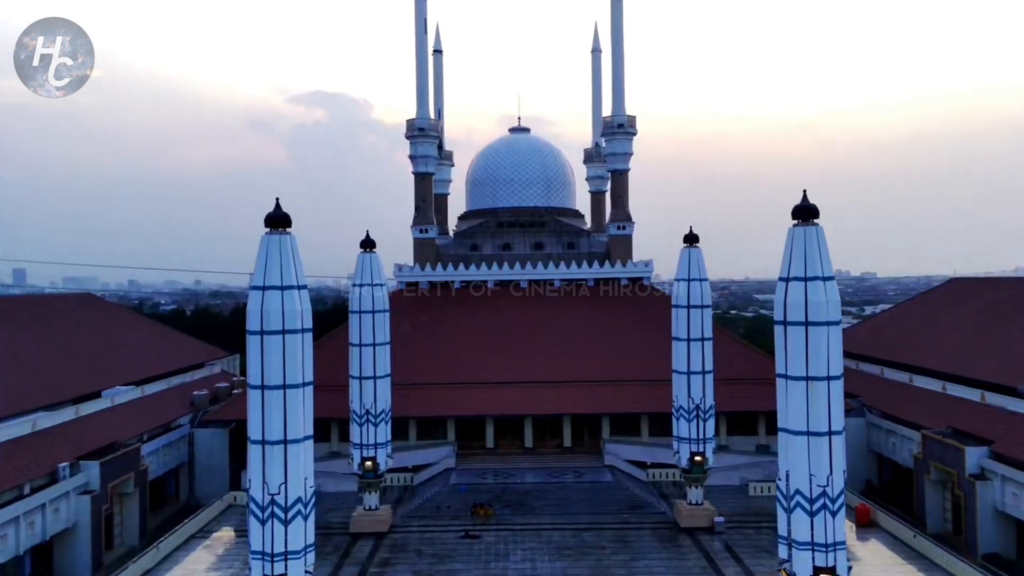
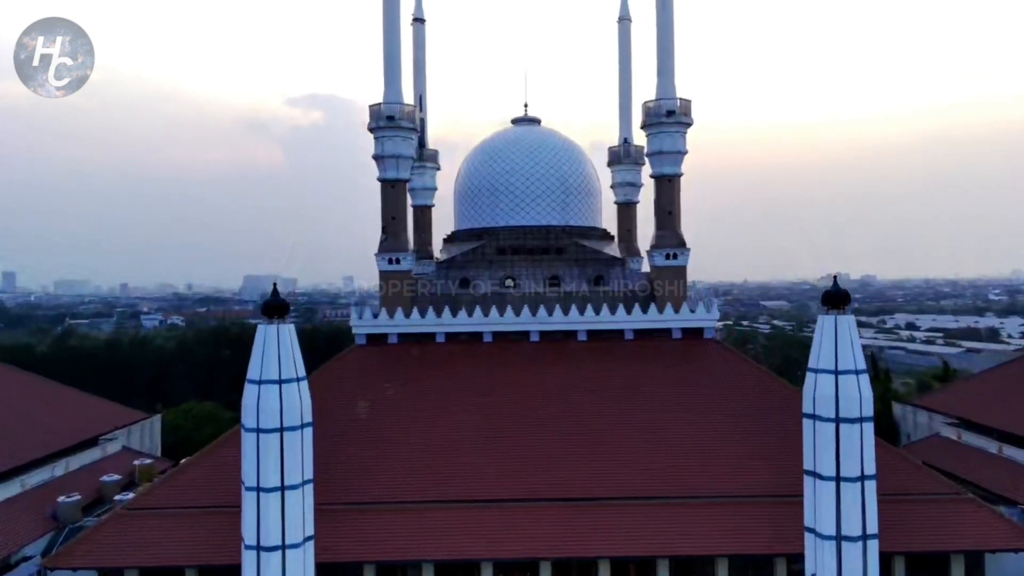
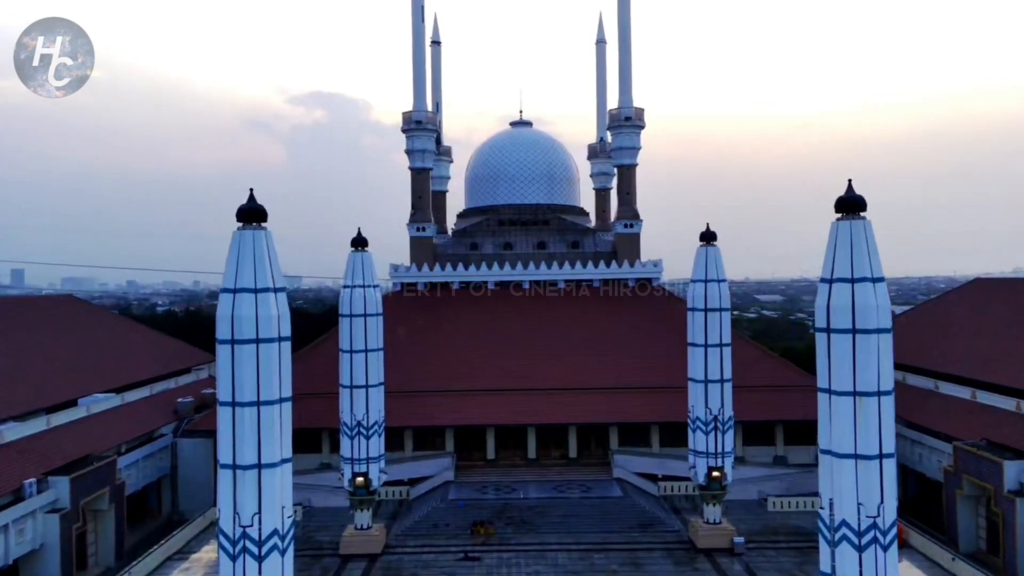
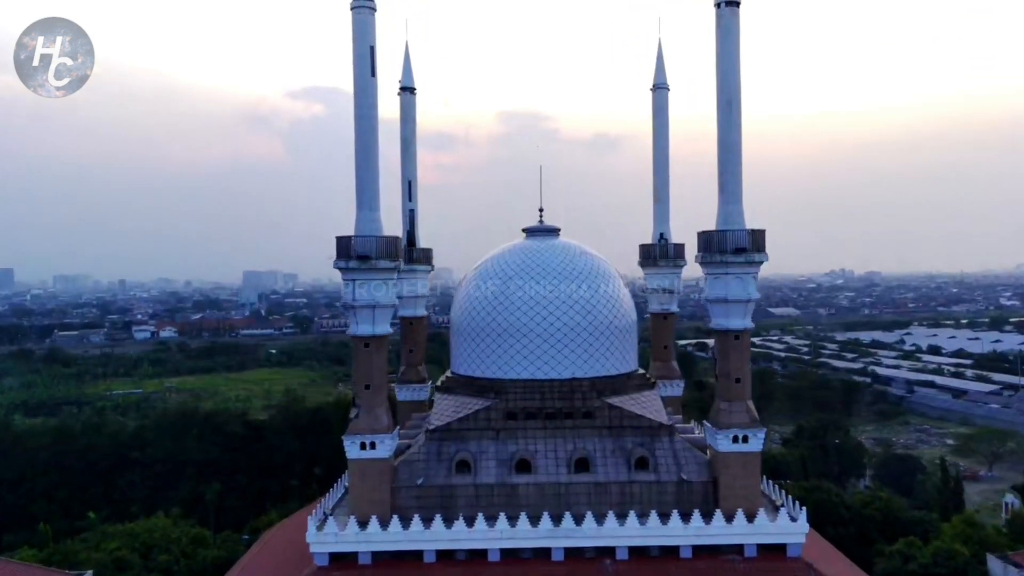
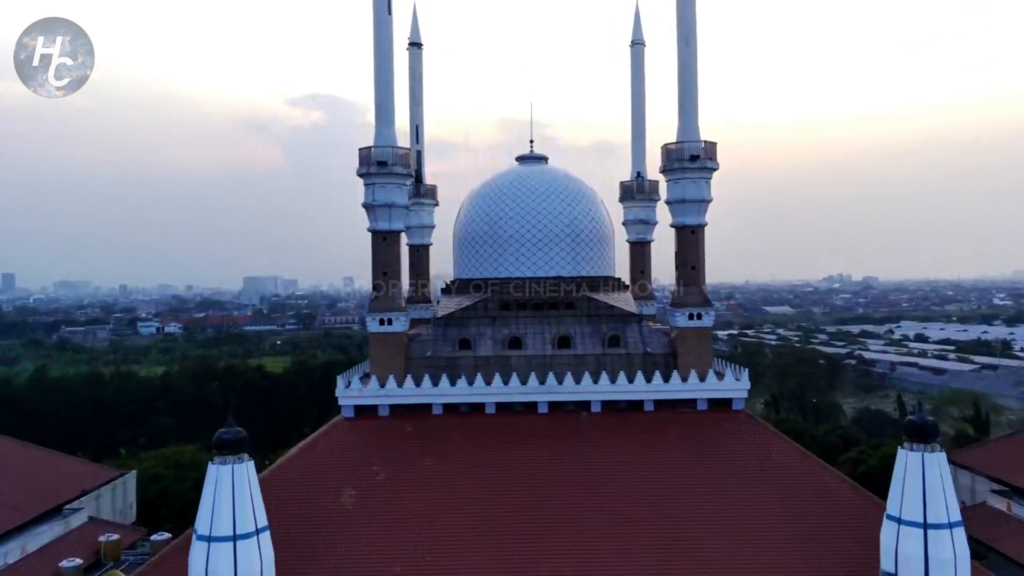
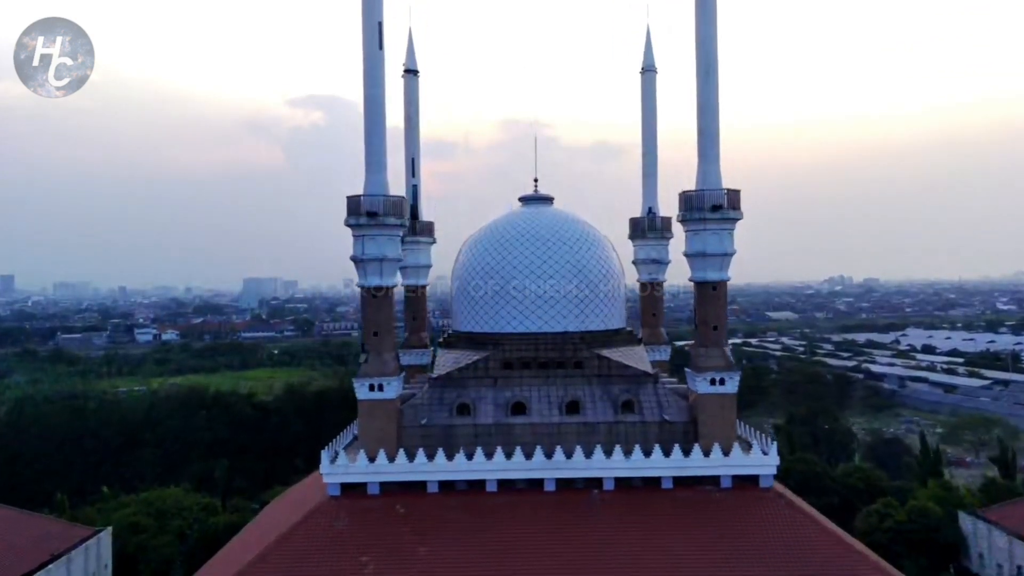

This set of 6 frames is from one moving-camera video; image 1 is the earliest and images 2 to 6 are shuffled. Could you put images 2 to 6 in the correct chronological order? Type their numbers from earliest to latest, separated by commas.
3, 2, 5, 6, 4
